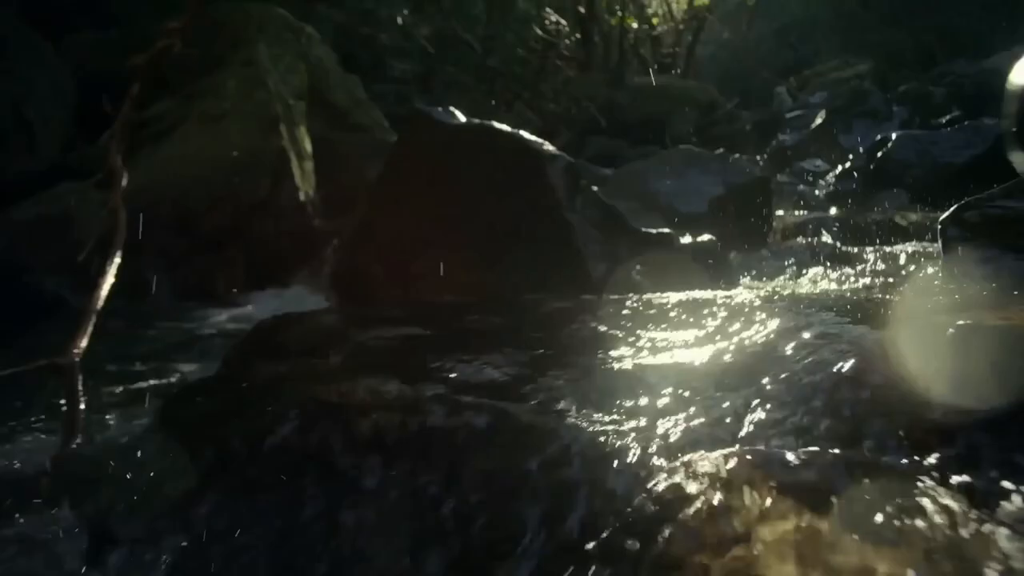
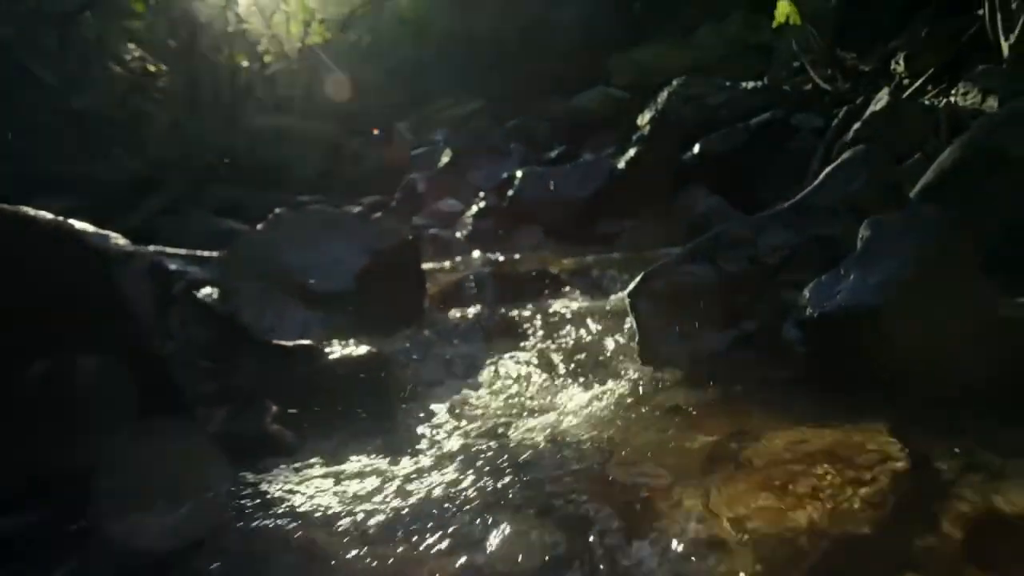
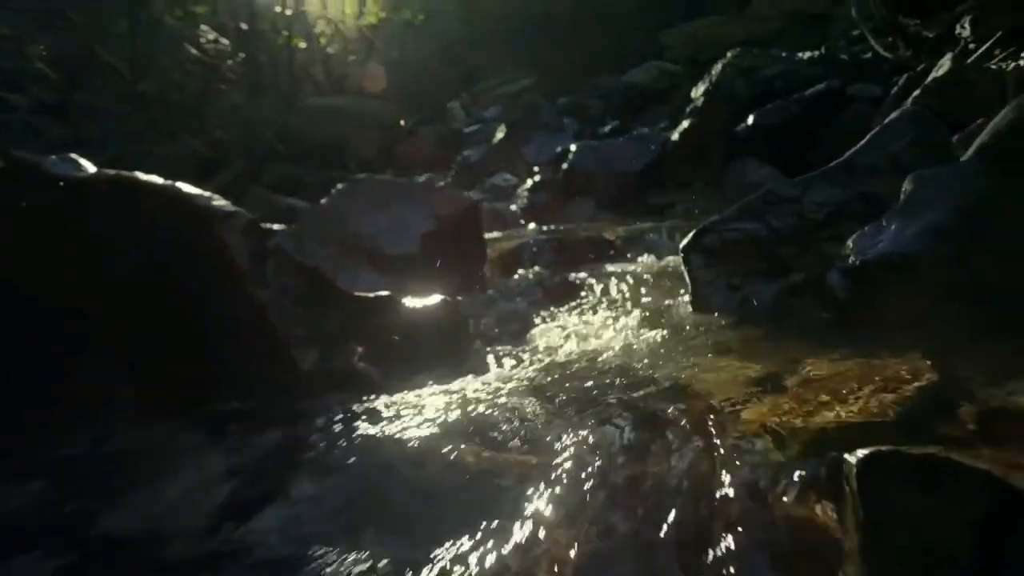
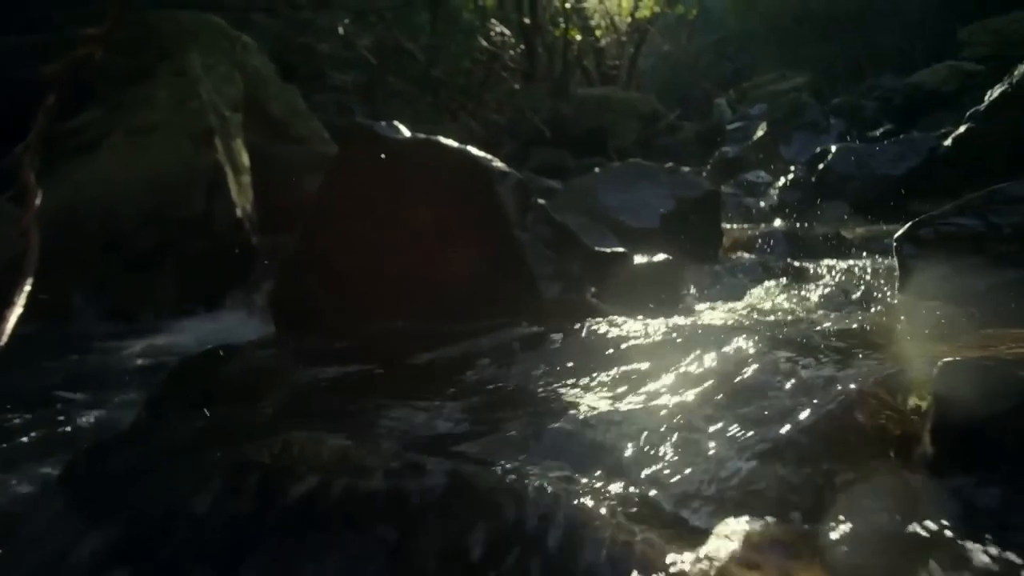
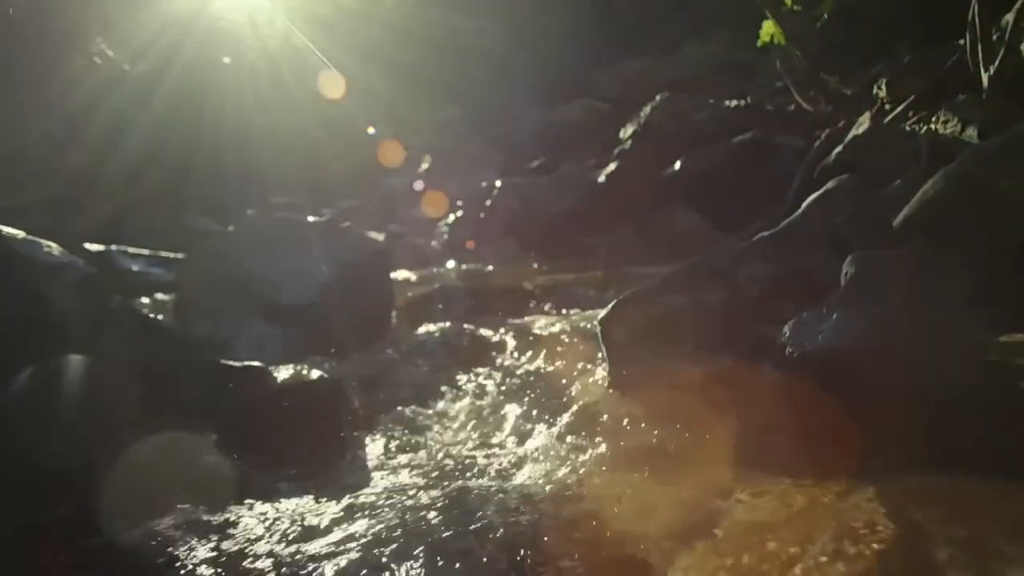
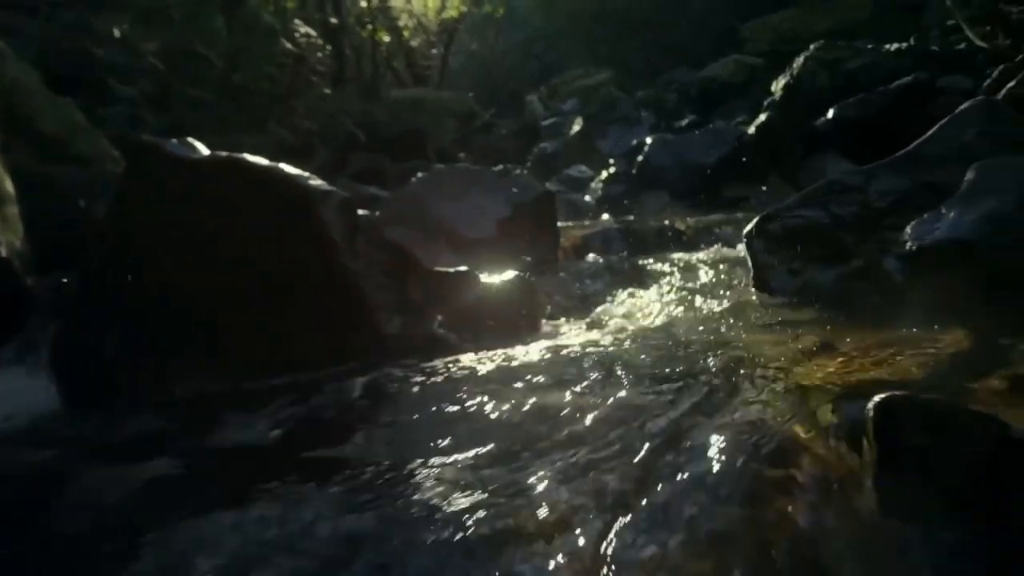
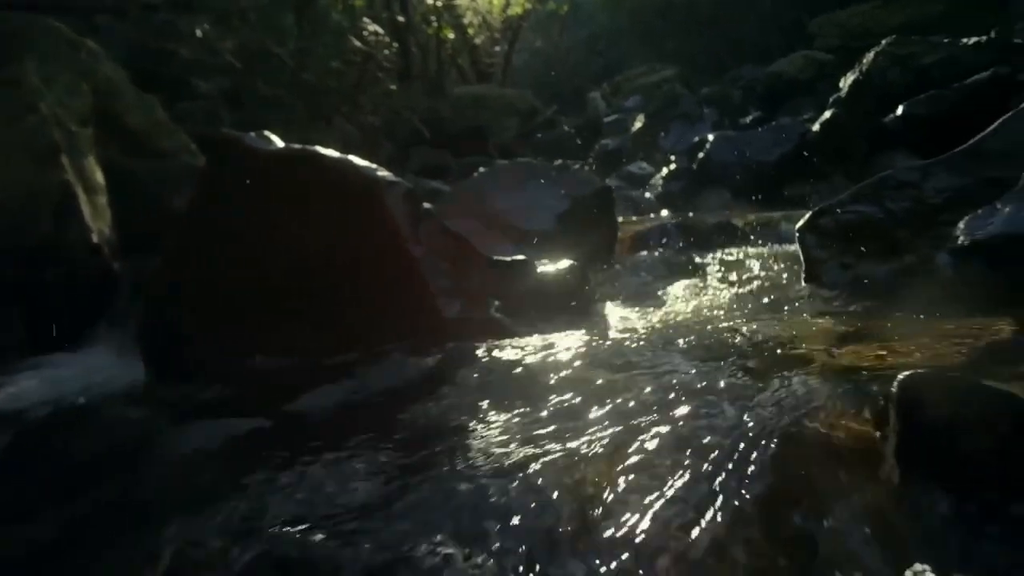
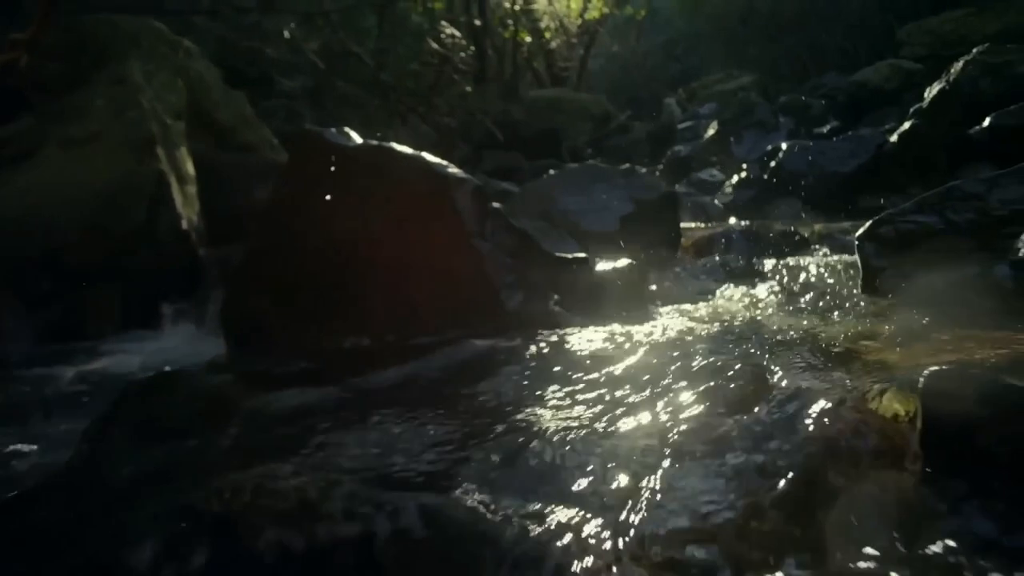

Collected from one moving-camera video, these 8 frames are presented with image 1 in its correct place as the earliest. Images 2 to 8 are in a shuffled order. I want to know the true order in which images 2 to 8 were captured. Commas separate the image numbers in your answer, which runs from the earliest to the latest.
4, 8, 7, 6, 3, 2, 5
